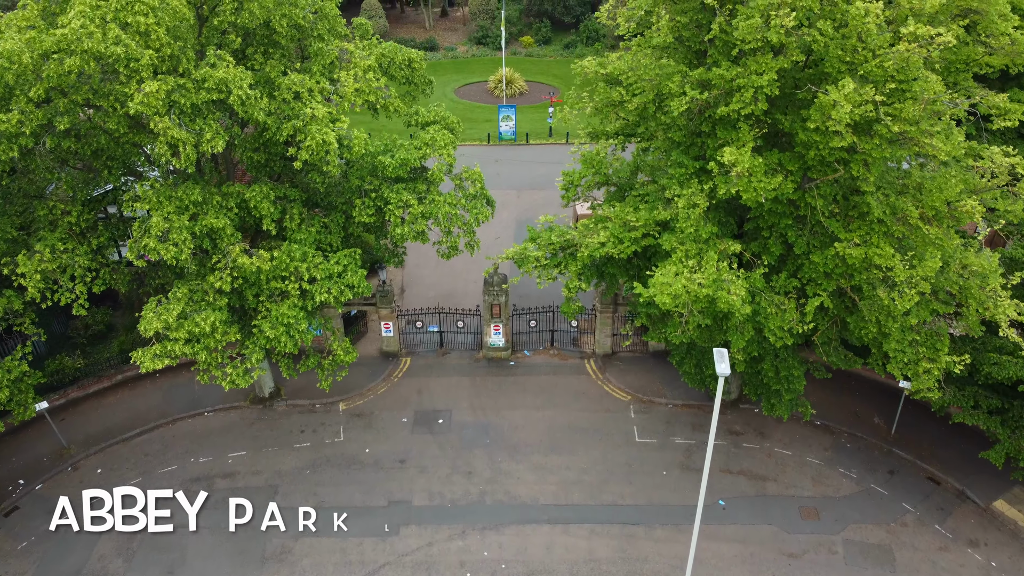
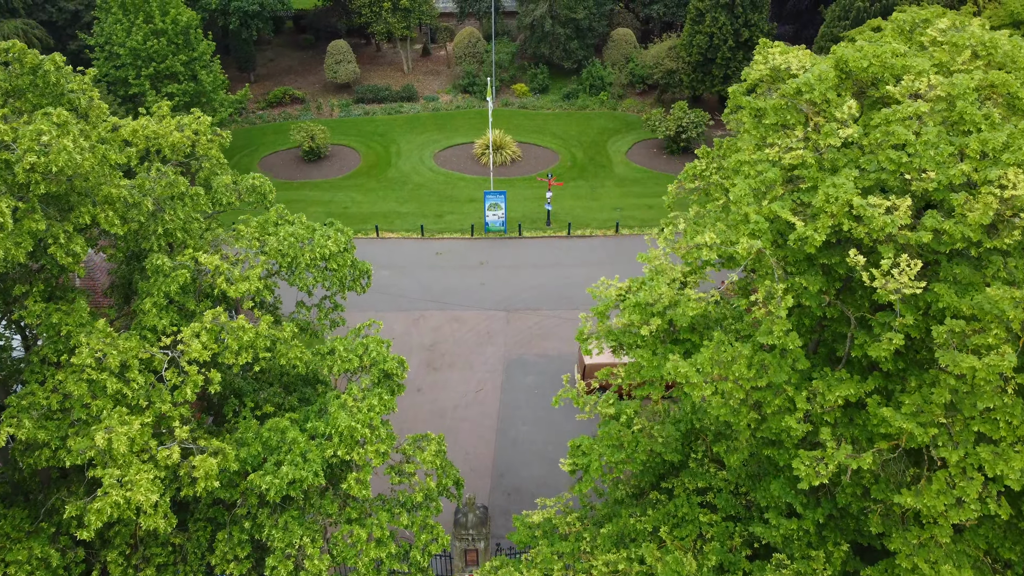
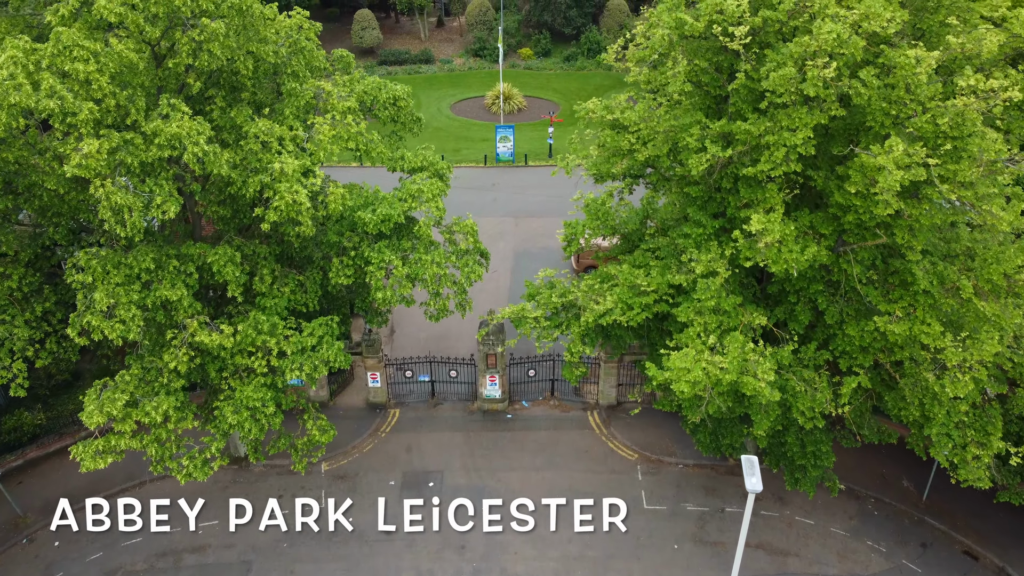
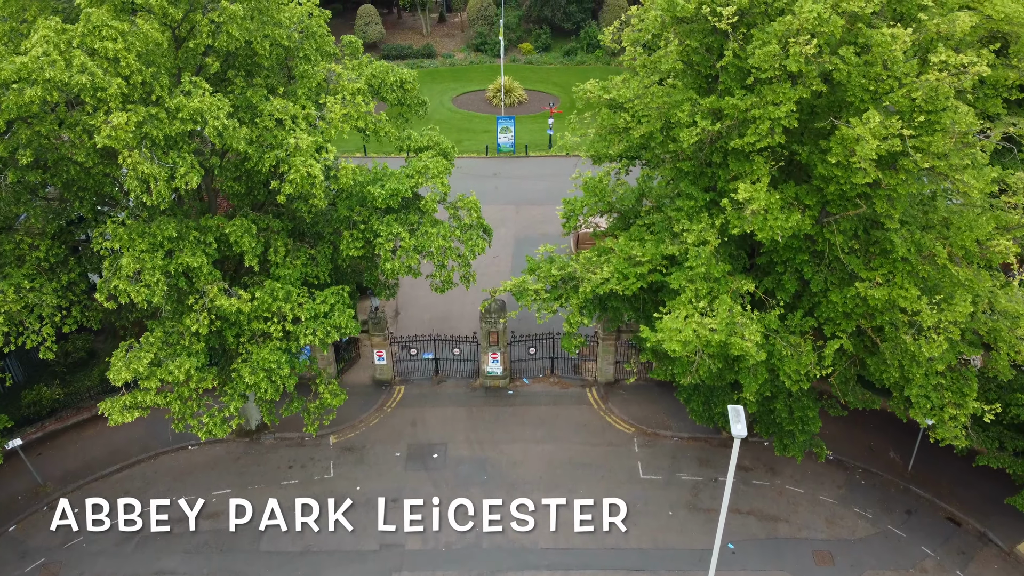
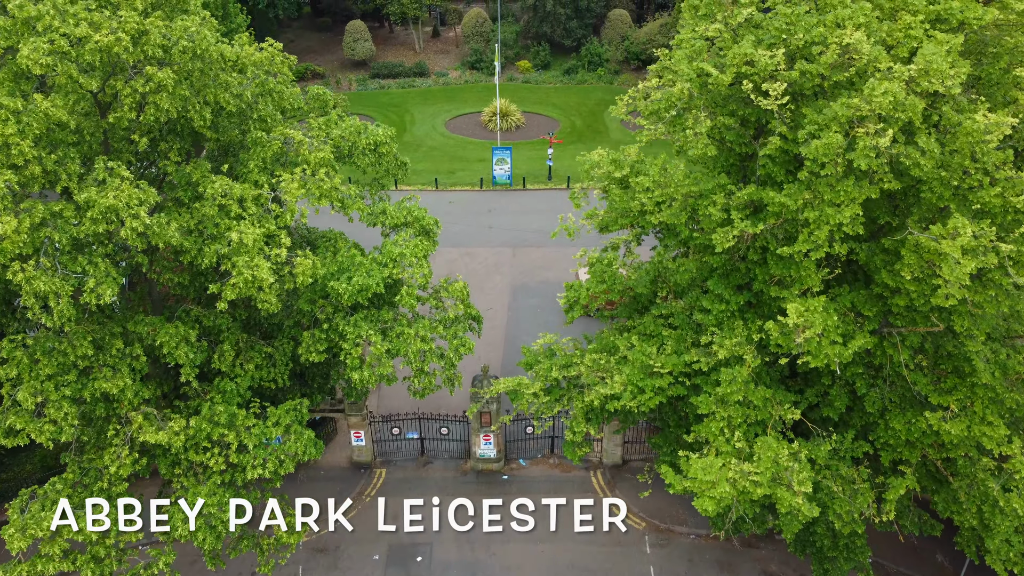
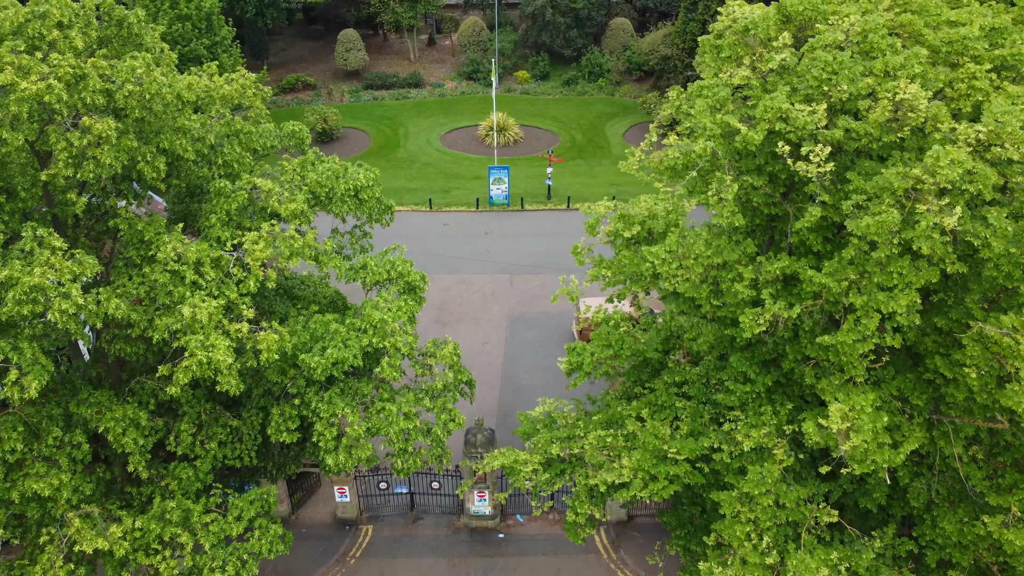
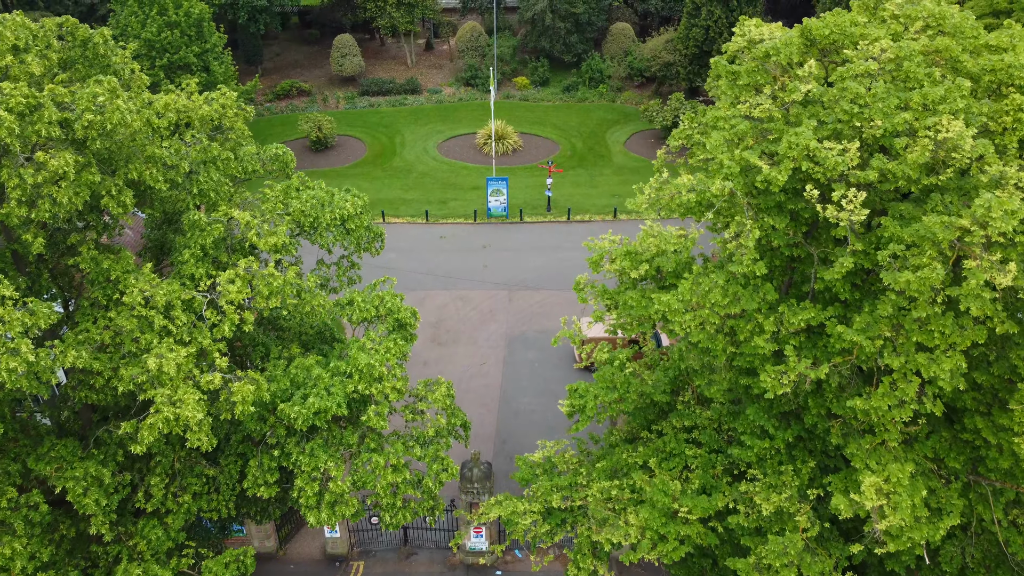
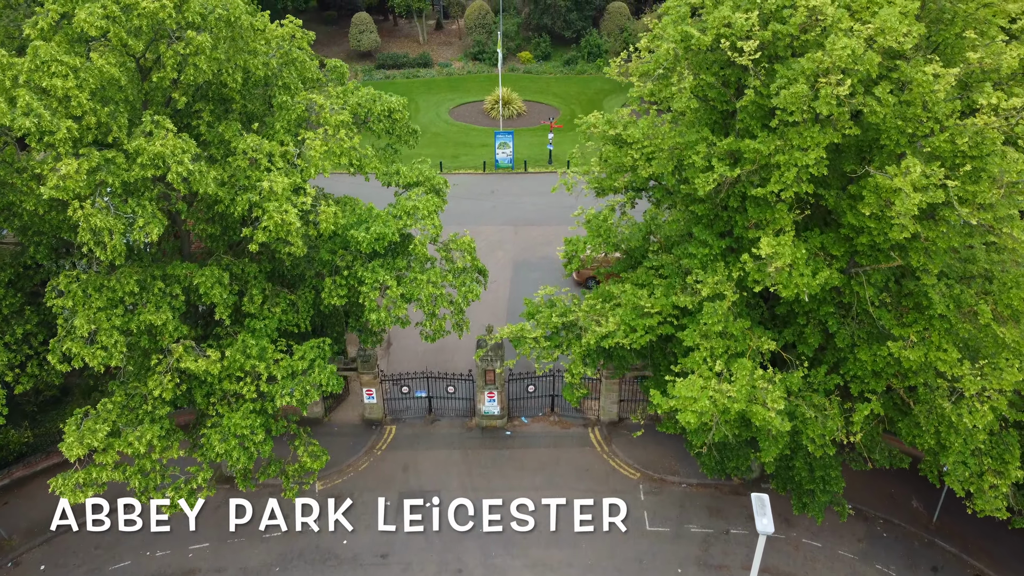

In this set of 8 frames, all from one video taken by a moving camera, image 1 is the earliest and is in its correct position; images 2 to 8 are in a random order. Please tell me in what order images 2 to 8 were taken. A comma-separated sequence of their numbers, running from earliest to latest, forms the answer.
4, 3, 8, 5, 6, 7, 2
